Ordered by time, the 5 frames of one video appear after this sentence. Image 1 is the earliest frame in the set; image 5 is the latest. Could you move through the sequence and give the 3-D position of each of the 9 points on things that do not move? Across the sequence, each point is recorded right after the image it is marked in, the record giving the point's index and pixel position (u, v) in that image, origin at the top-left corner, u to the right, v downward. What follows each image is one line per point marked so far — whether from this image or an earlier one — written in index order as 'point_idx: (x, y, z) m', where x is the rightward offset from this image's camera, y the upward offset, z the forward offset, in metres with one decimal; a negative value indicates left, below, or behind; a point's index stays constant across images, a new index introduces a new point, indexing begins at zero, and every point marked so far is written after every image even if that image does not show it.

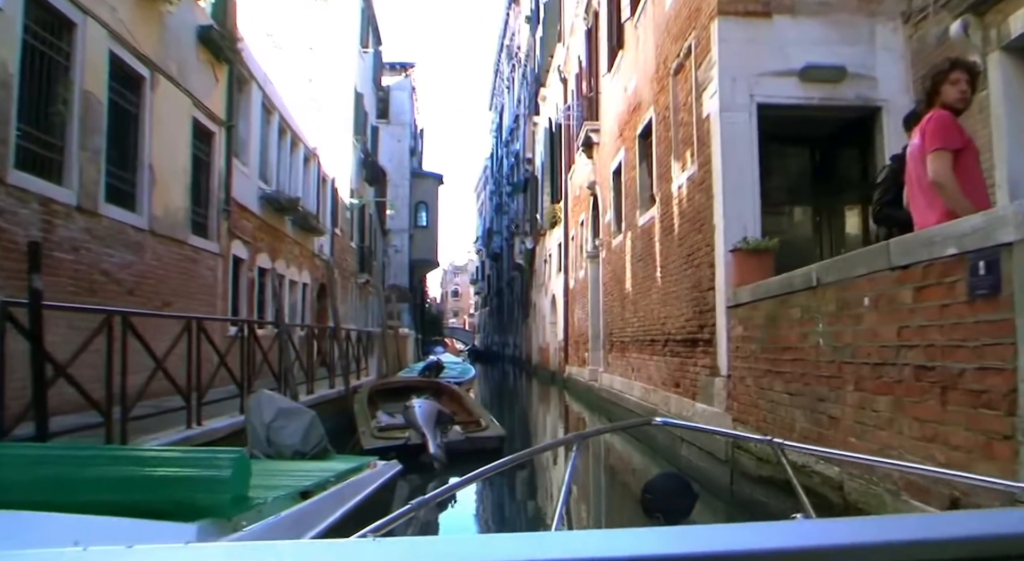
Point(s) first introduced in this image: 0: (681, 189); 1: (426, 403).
0: (+1.8, +1.0, +8.4) m
1: (-0.9, -1.3, +7.9) m
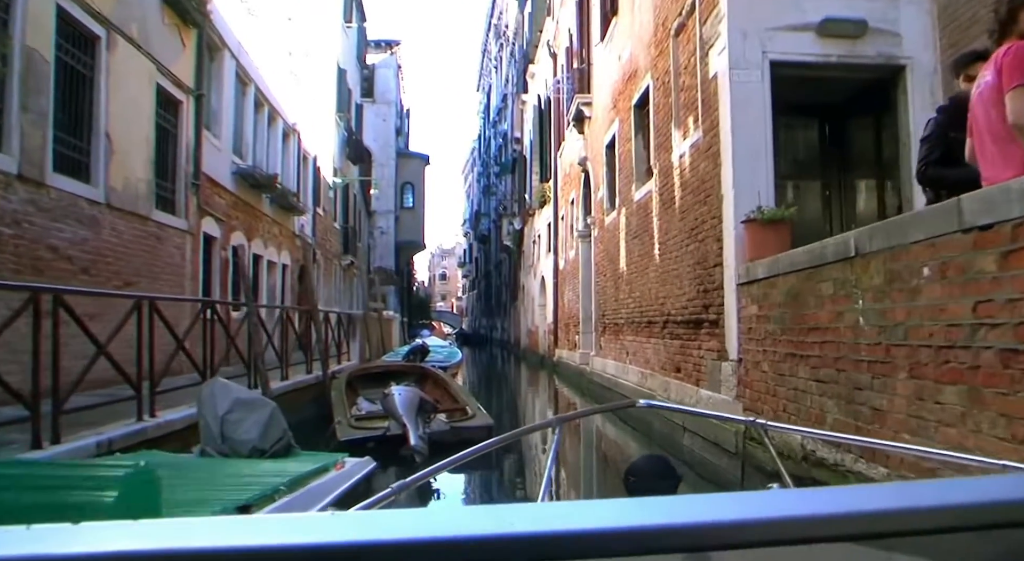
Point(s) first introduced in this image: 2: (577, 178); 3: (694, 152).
0: (+1.7, +1.2, +7.8) m
1: (-1.0, -1.0, +7.3) m
2: (+1.4, +2.2, +16.7) m
3: (+1.7, +1.2, +7.4) m
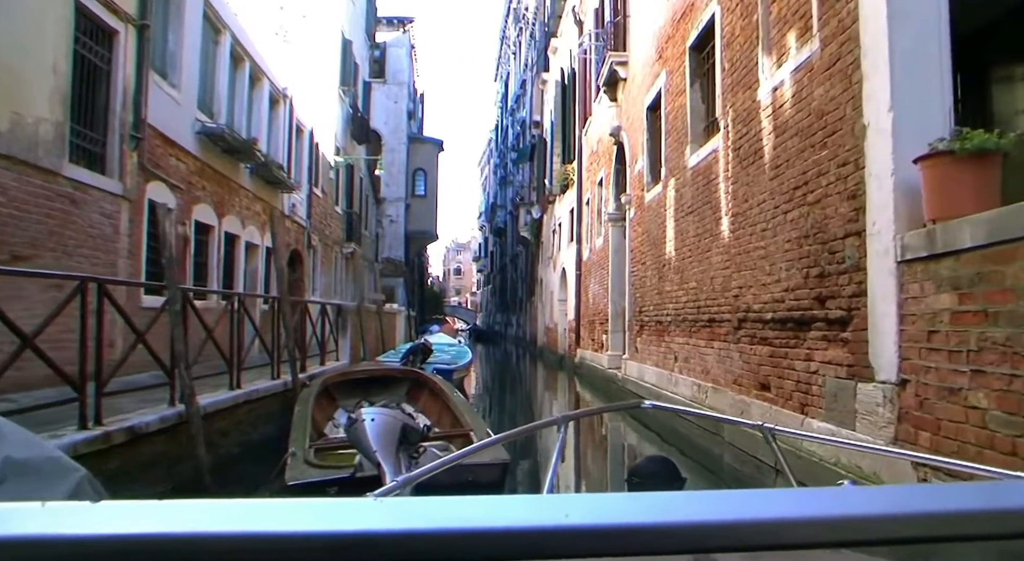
0: (+1.9, +1.4, +5.5) m
1: (-0.8, -0.9, +5.1) m
2: (+1.8, +2.4, +14.5) m
3: (+1.9, +1.3, +5.1) m
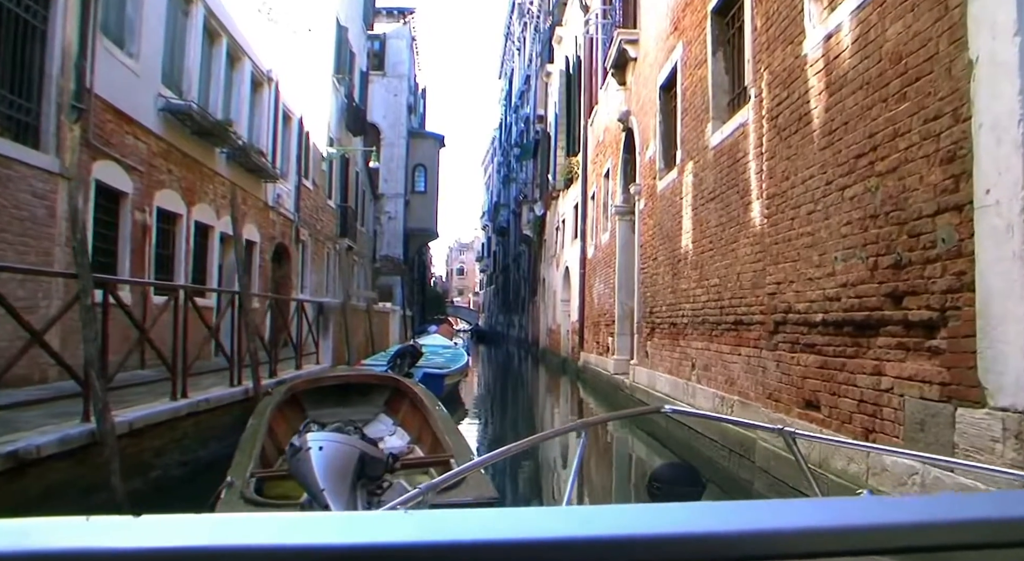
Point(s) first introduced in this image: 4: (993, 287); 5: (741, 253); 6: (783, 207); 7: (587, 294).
0: (+1.8, +1.4, +4.5) m
1: (-0.9, -0.8, +4.1) m
2: (+1.8, +2.4, +13.4) m
3: (+1.8, +1.4, +4.0) m
4: (+1.8, 0.0, +2.8) m
5: (+1.9, +0.2, +6.3) m
6: (+1.8, +0.5, +5.2) m
7: (+1.6, -0.3, +16.6) m
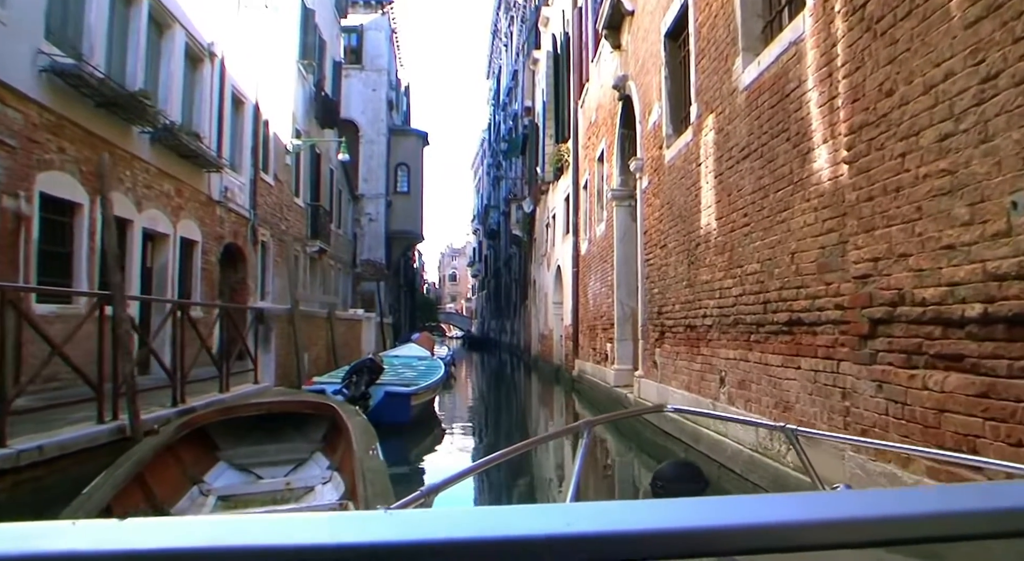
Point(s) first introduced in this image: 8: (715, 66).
0: (+1.6, +1.5, +2.6) m
1: (-1.1, -0.7, +2.2) m
2: (+1.5, +2.4, +11.6) m
3: (+1.6, +1.5, +2.2) m
4: (+1.6, +0.1, +0.9) m
5: (+1.6, +0.3, +4.4) m
6: (+1.6, +0.6, +3.3) m
7: (+1.3, -0.3, +14.7) m
8: (+1.6, +1.7, +6.2) m
